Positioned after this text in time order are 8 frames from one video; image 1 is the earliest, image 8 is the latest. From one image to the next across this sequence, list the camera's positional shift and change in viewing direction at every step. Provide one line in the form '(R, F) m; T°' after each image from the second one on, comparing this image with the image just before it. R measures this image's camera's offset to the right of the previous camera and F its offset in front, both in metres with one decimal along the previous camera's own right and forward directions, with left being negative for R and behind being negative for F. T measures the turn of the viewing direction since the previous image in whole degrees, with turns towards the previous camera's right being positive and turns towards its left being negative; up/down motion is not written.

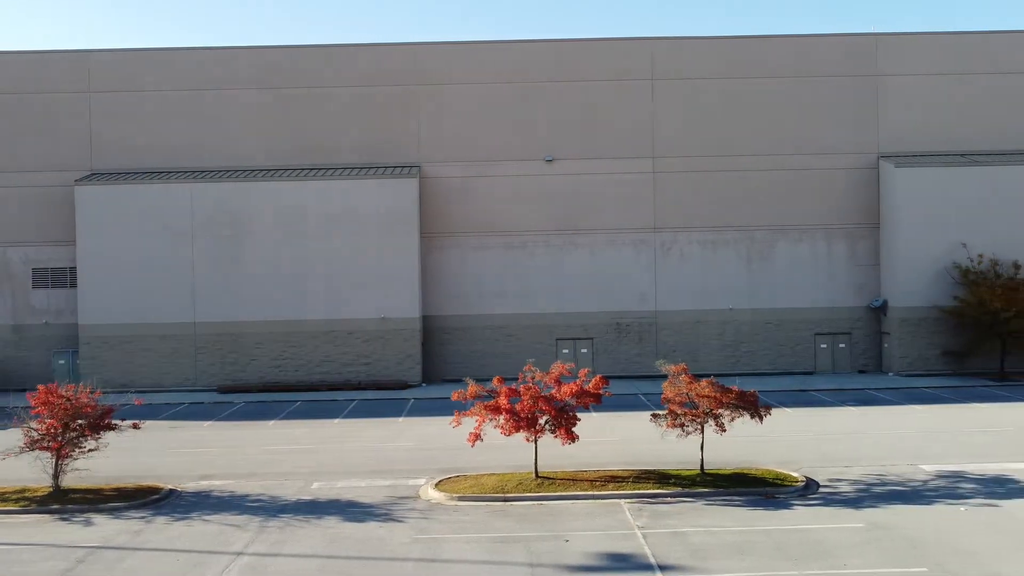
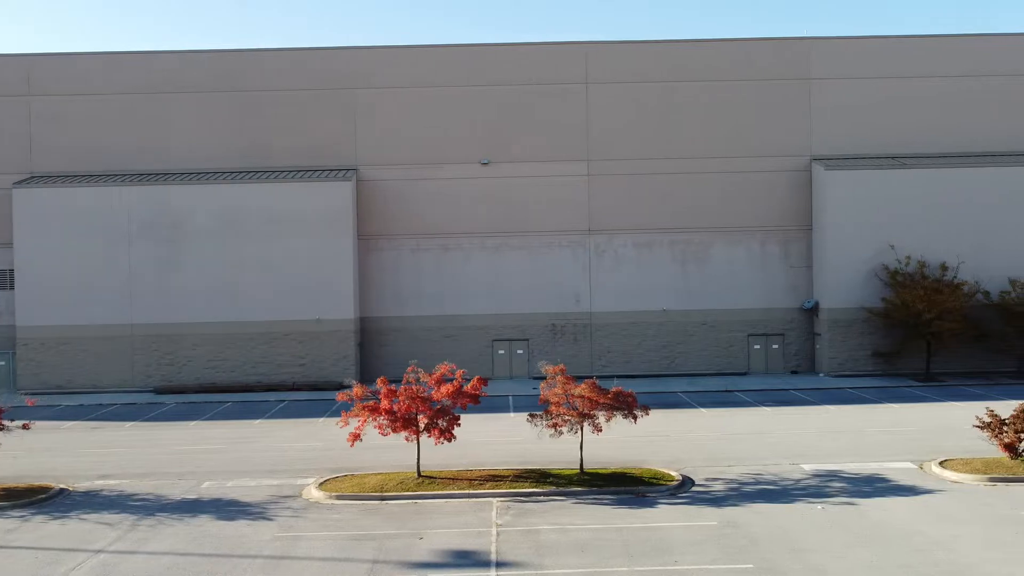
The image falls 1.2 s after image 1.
(+2.7, -0.3) m; 0°
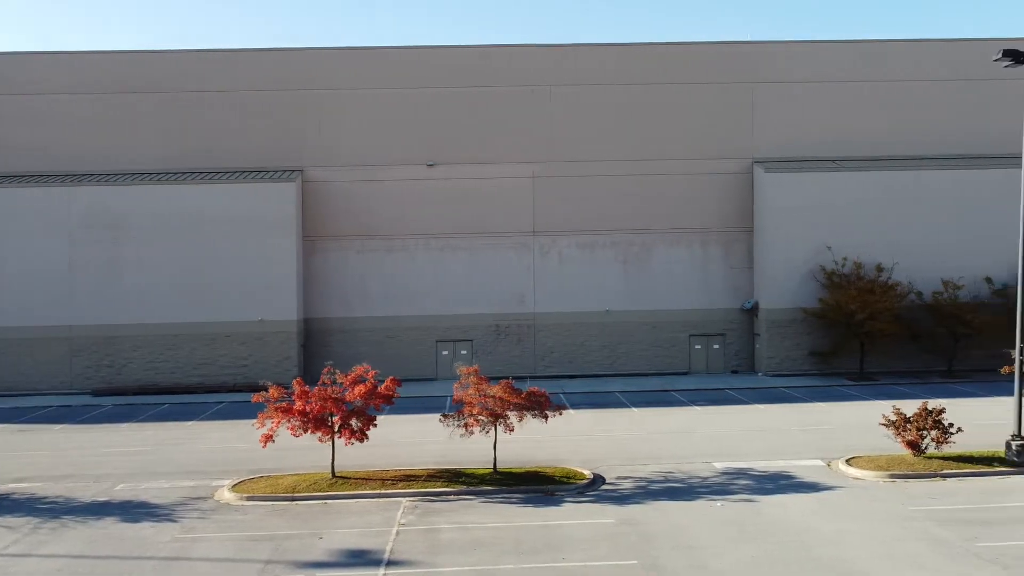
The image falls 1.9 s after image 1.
(+1.5, -0.2) m; +1°
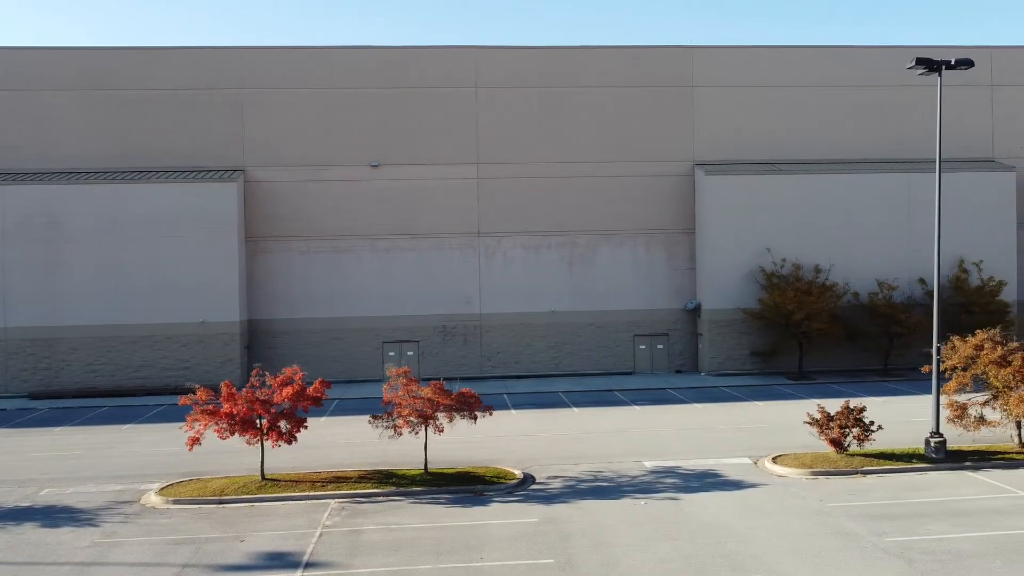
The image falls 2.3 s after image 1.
(+0.8, -0.1) m; +2°
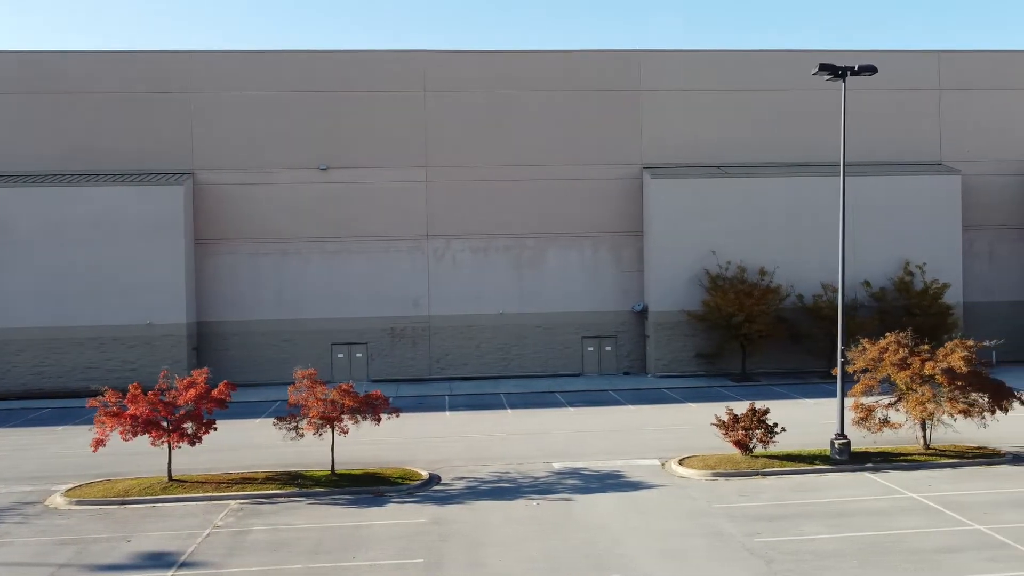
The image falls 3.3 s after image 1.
(+2.2, -0.2) m; 0°
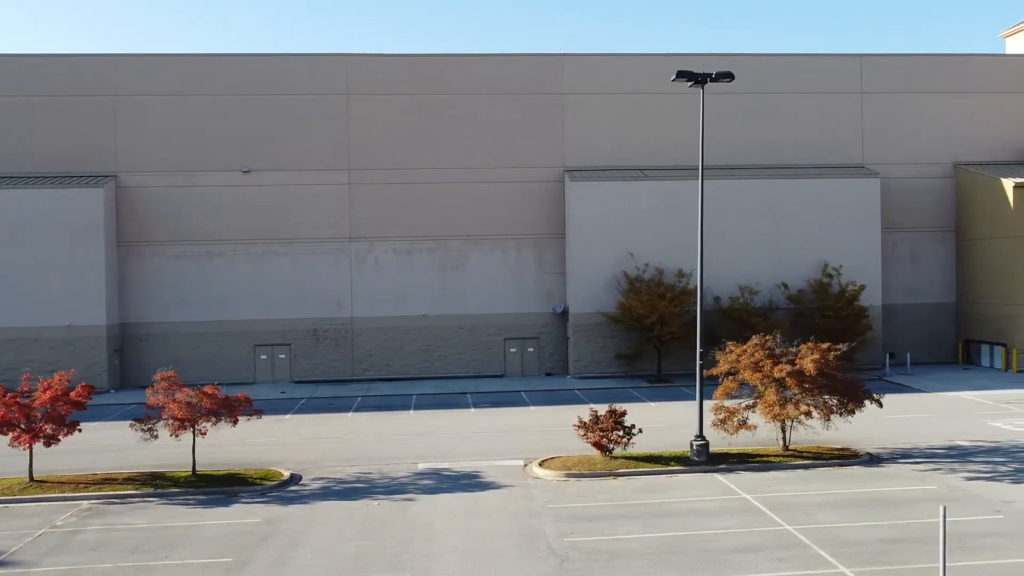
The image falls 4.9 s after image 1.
(+3.4, -0.3) m; 0°
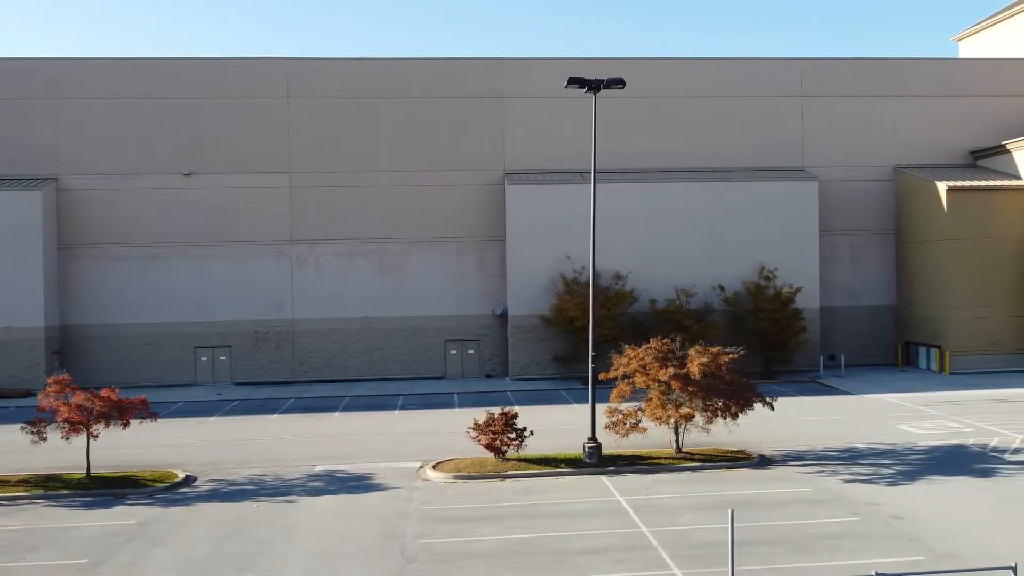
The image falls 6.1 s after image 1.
(+2.7, -0.2) m; 0°
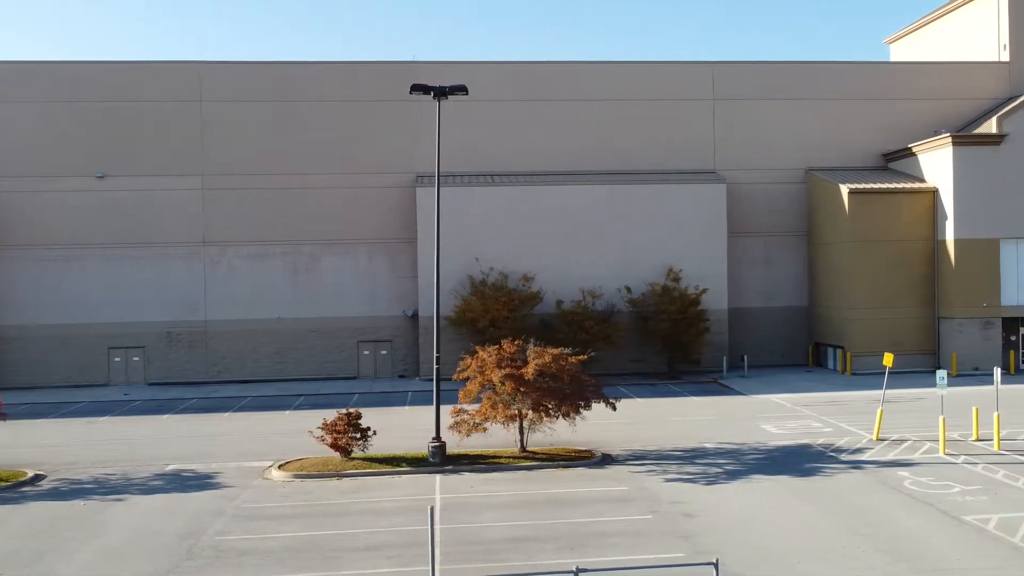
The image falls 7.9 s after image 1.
(+4.0, -0.4) m; 0°
